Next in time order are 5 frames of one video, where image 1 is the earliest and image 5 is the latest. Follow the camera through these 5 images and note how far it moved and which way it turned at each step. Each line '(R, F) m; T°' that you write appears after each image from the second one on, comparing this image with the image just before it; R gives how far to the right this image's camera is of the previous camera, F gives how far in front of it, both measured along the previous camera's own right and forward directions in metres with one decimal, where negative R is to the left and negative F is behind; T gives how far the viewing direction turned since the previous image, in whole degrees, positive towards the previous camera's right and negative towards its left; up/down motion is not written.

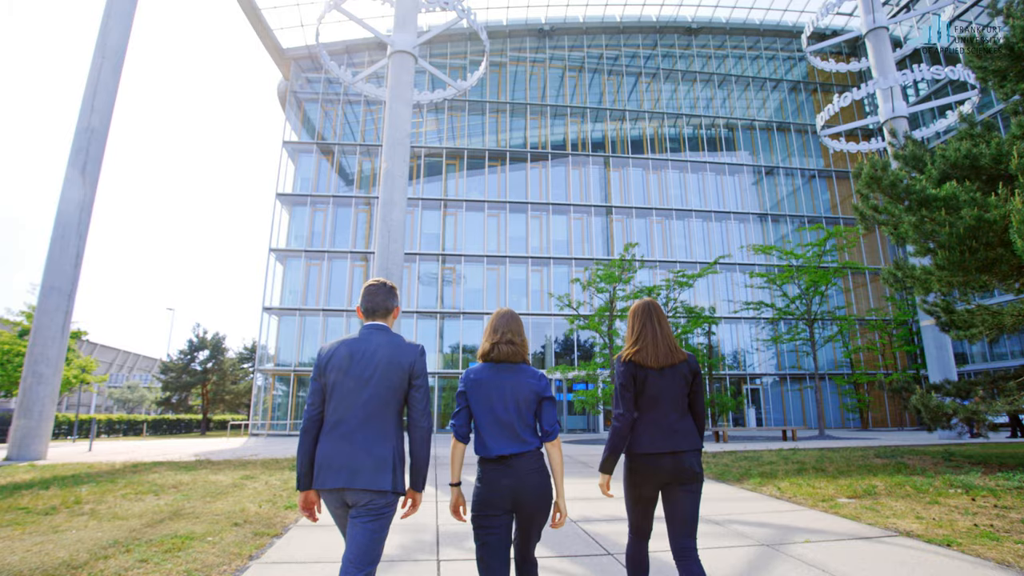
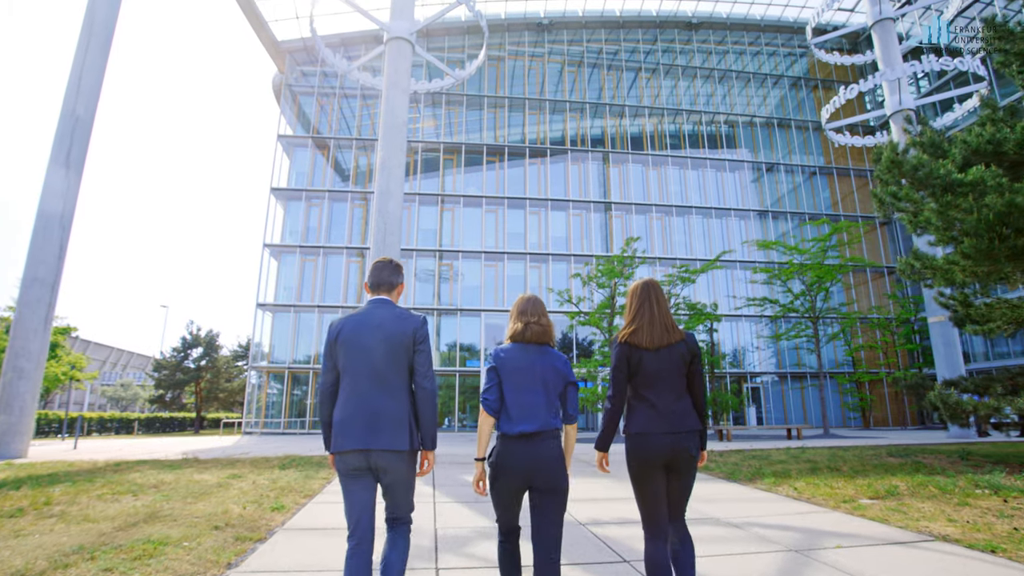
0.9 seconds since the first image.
(-0.1, +0.4) m; 0°
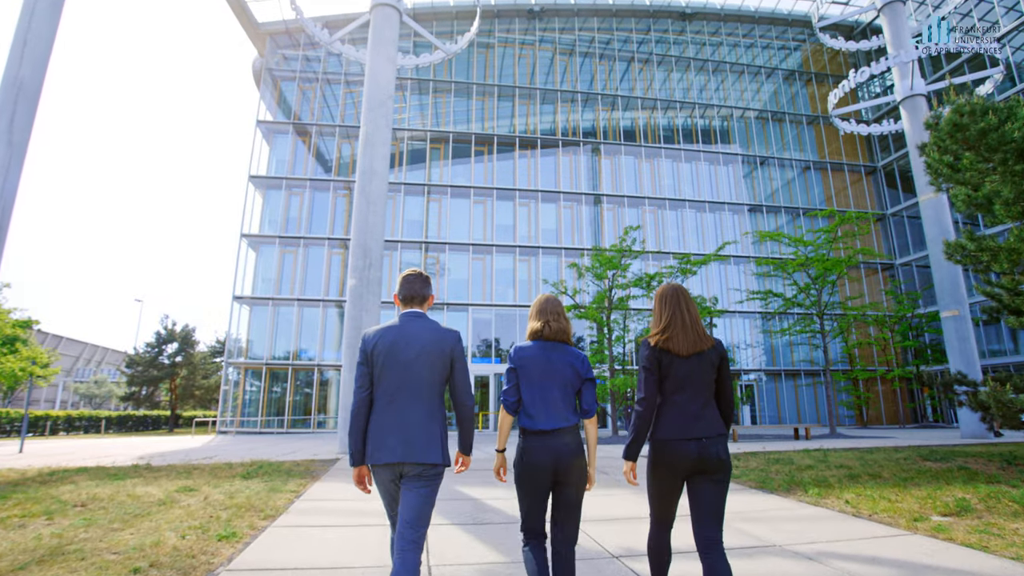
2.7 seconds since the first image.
(-0.2, +1.1) m; +2°
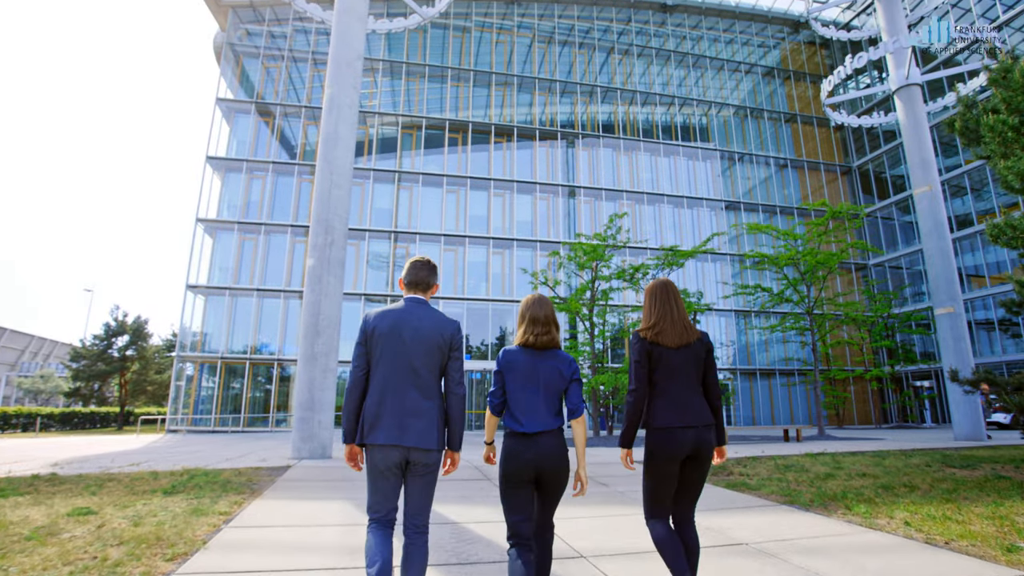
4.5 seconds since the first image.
(-0.2, +1.2) m; +3°
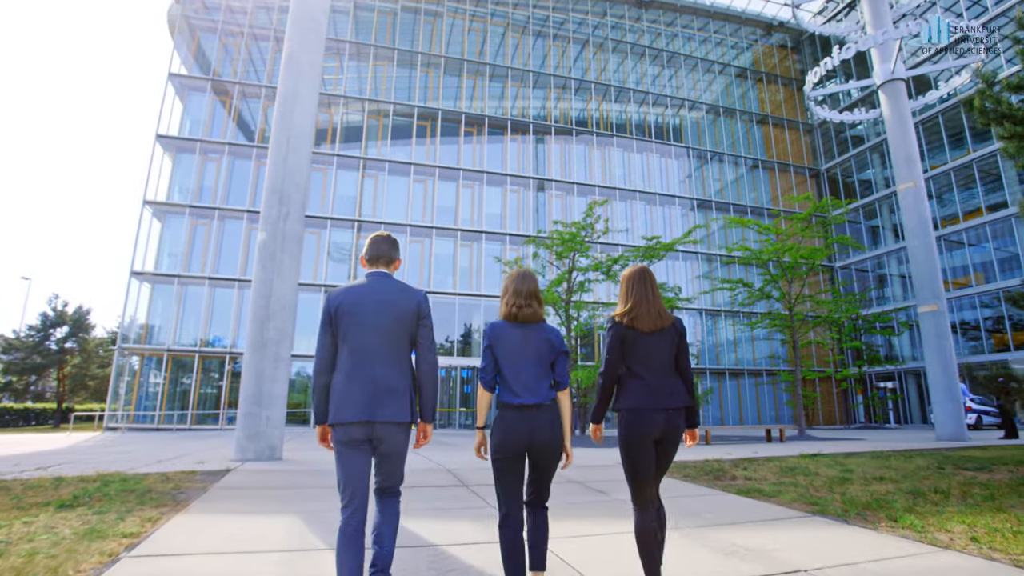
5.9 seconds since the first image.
(-0.2, +1.0) m; +4°
